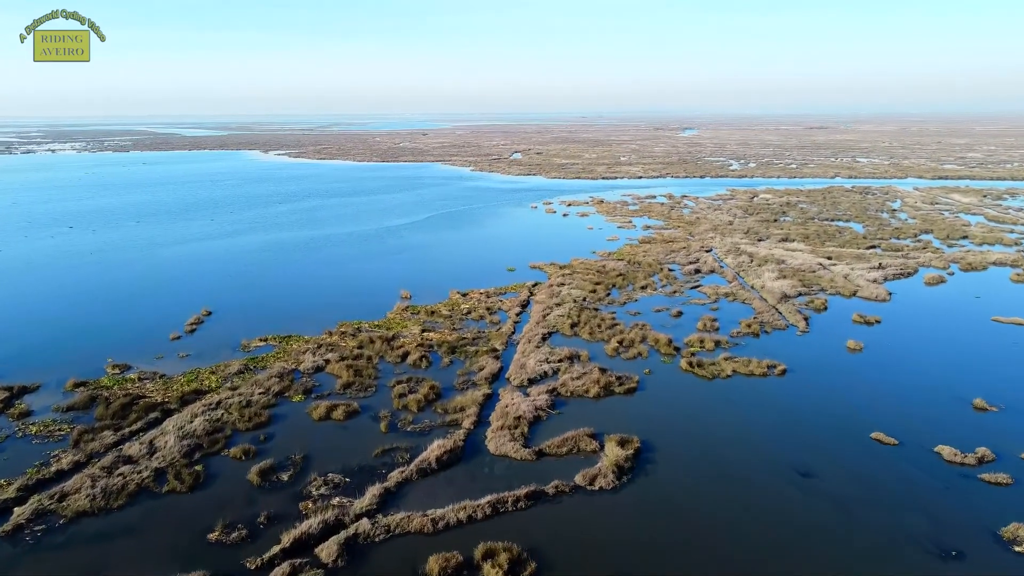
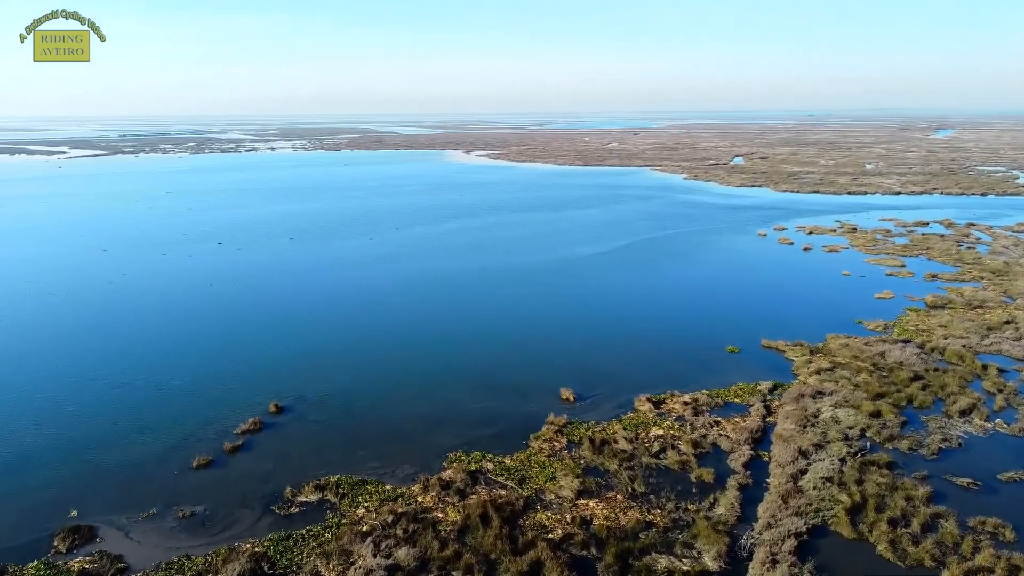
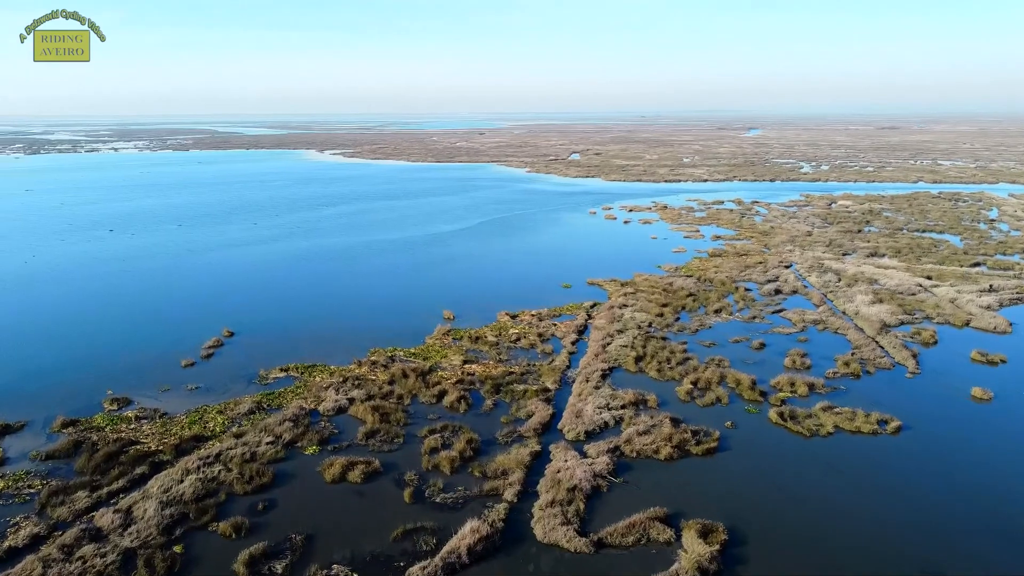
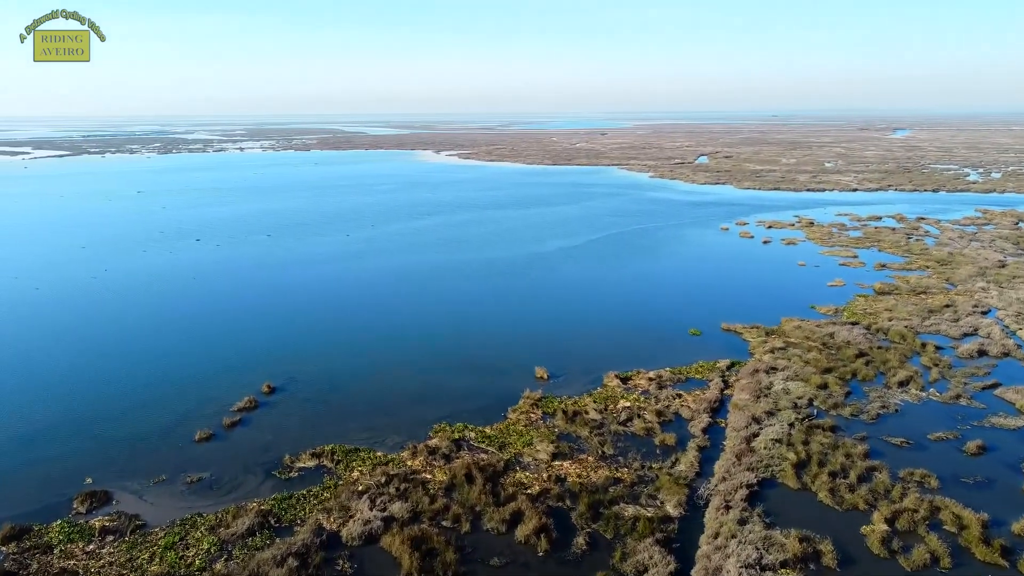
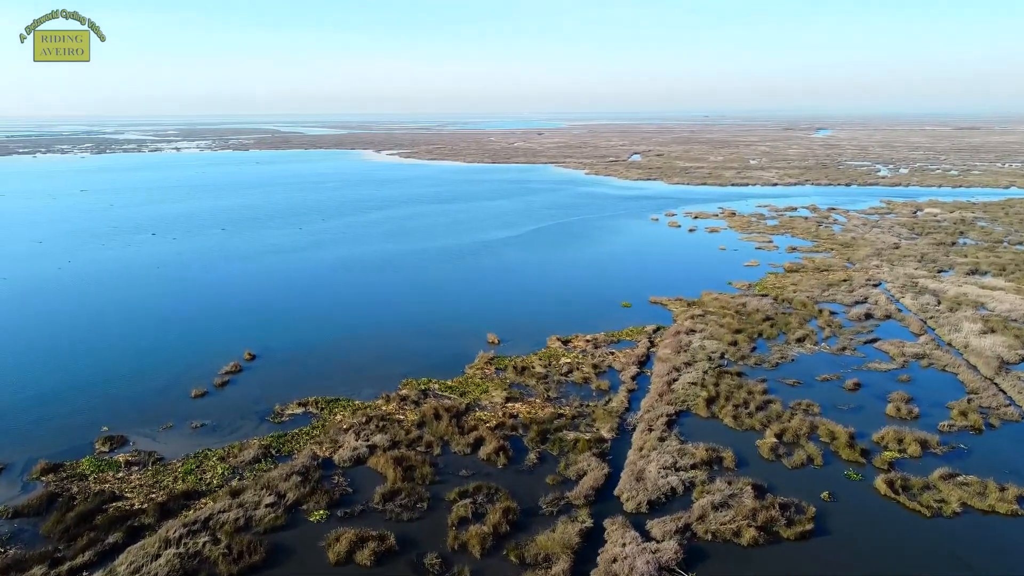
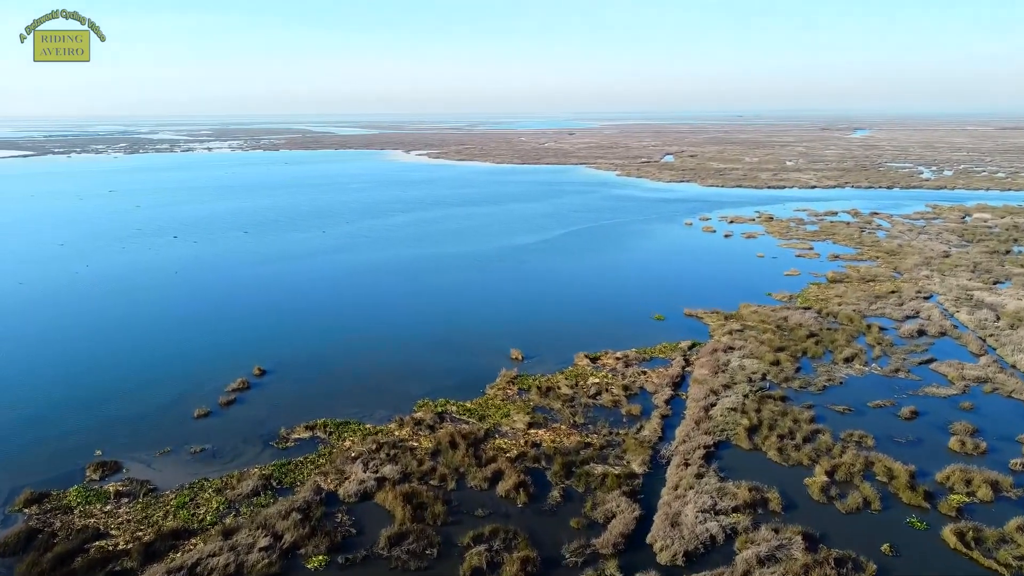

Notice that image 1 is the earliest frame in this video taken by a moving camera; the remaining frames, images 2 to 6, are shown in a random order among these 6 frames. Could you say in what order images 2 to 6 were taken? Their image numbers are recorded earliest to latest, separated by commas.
3, 5, 6, 4, 2
